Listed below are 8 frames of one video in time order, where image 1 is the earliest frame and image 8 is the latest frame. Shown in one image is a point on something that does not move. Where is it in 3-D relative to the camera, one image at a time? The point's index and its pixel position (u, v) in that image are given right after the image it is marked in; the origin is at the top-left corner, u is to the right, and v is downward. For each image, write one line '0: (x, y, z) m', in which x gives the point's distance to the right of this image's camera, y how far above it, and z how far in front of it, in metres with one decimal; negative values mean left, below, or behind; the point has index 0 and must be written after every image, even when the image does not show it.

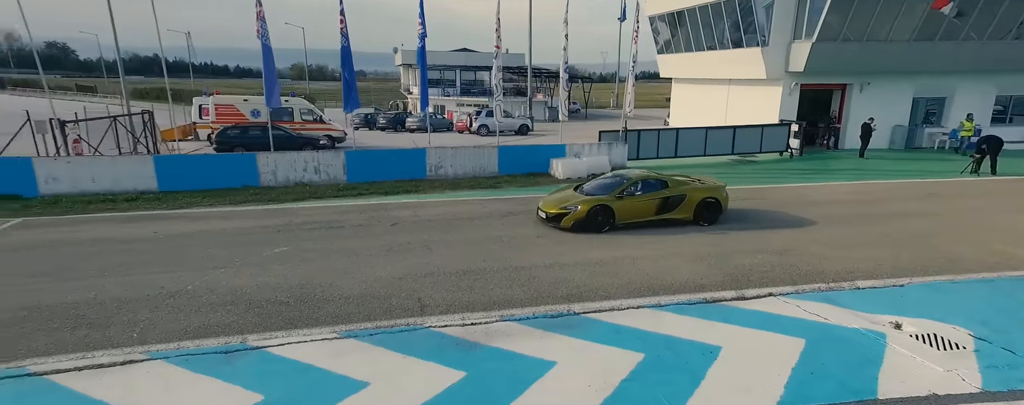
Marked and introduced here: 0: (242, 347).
0: (-3.7, -2.0, +7.1) m
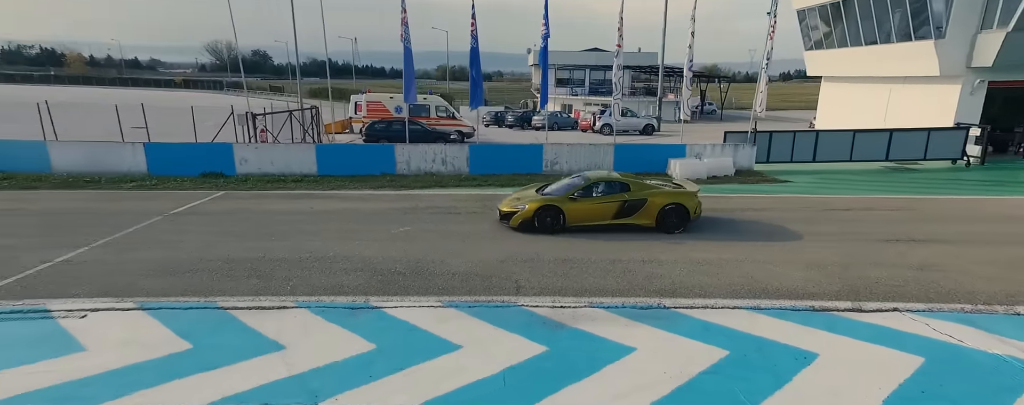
0: (-2.4, -1.7, +8.6) m
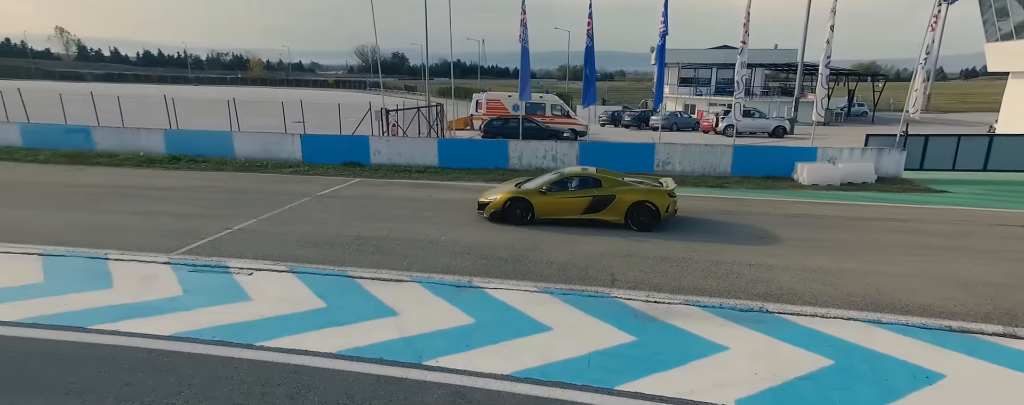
0: (-0.8, -1.5, +9.5) m
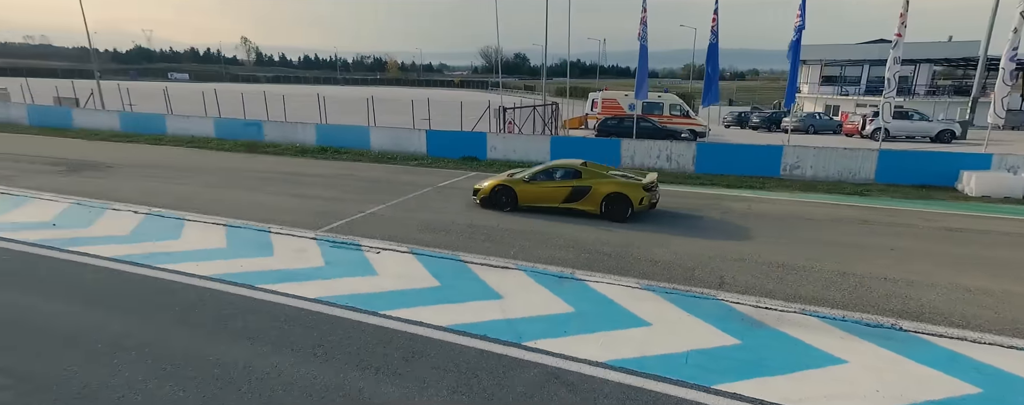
0: (+1.1, -1.4, +9.8) m
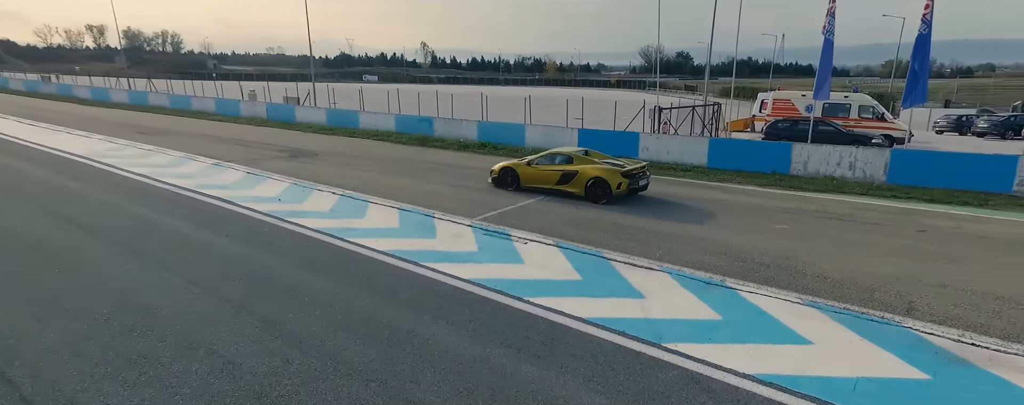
0: (+3.7, -1.4, +9.4) m
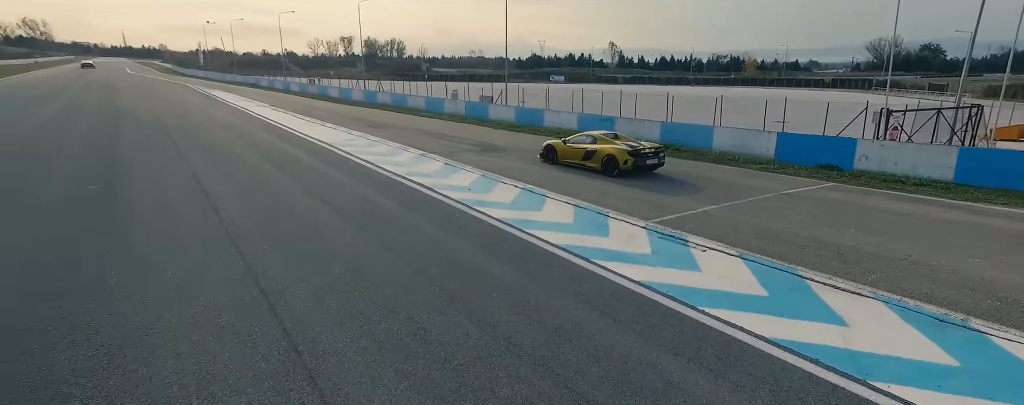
0: (+6.5, -1.7, +7.7) m
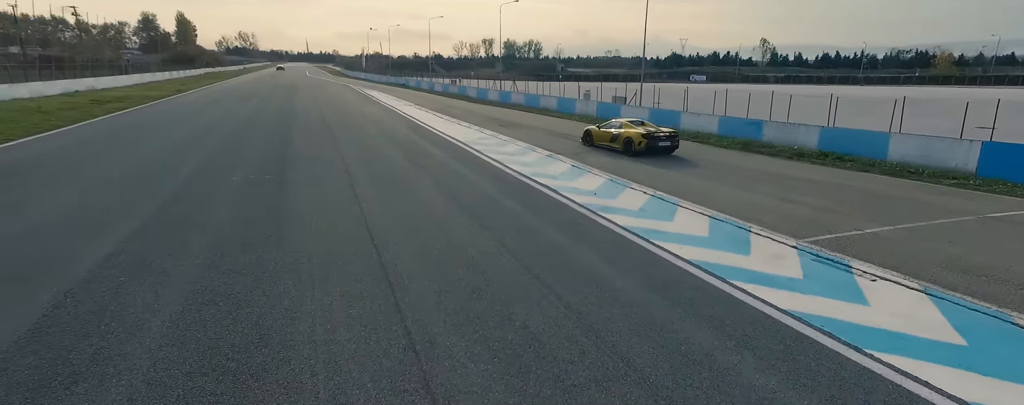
0: (+8.0, -2.2, +5.7) m
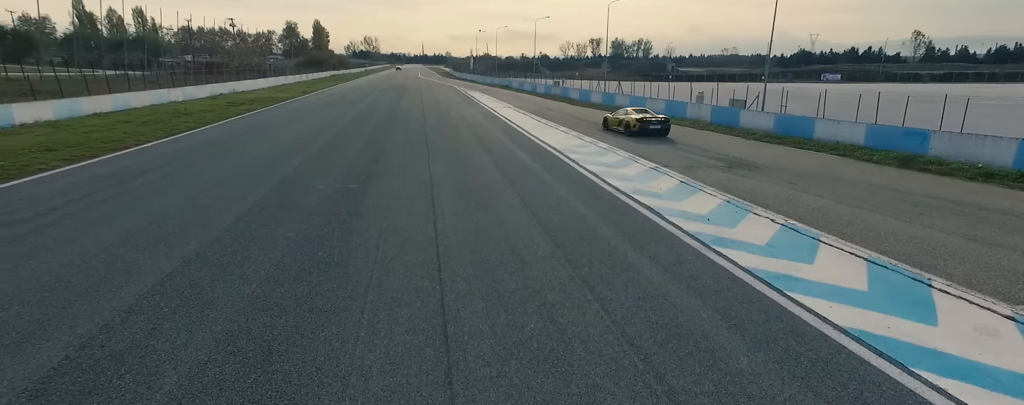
0: (+8.6, -2.7, +3.2) m
